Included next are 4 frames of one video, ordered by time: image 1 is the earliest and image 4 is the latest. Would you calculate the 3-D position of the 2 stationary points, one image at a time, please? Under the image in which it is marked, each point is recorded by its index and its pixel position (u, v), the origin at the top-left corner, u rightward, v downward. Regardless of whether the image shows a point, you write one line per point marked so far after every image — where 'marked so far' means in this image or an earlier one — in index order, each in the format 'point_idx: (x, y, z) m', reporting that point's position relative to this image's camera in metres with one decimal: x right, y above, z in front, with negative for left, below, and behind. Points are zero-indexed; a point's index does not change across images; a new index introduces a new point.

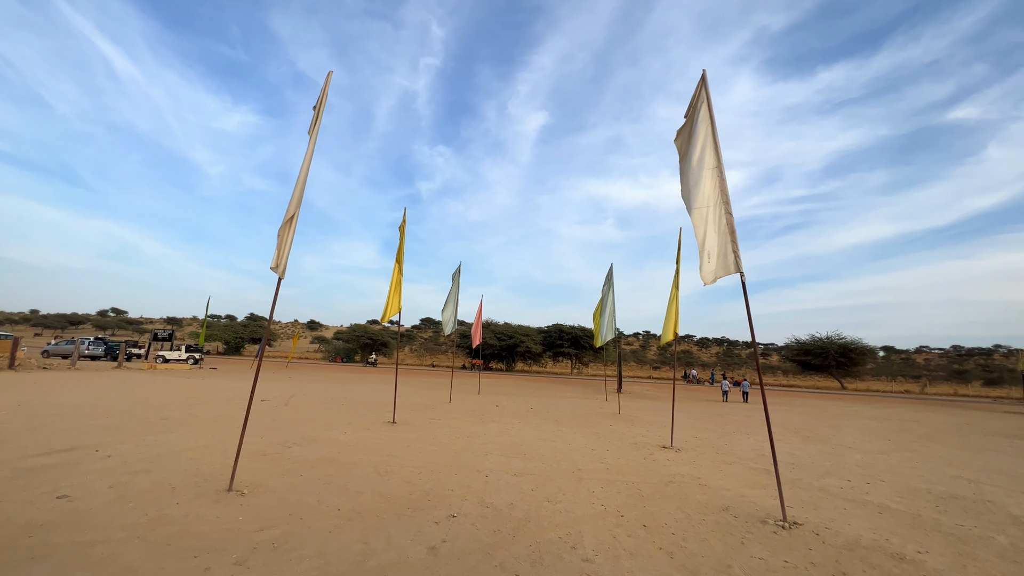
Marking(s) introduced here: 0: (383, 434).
0: (-3.0, -3.4, +10.7) m
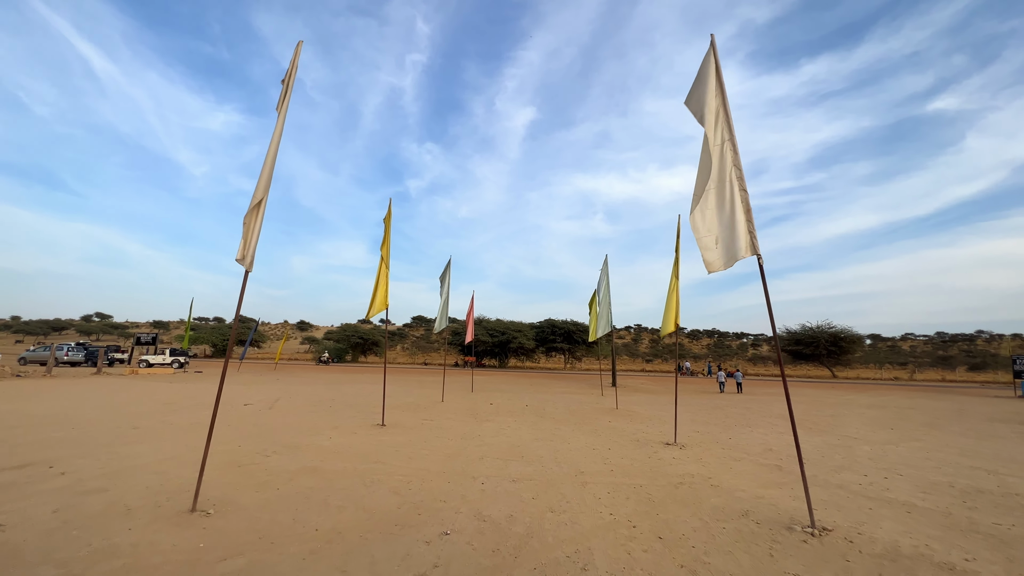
0: (-3.1, -3.3, +10.1) m
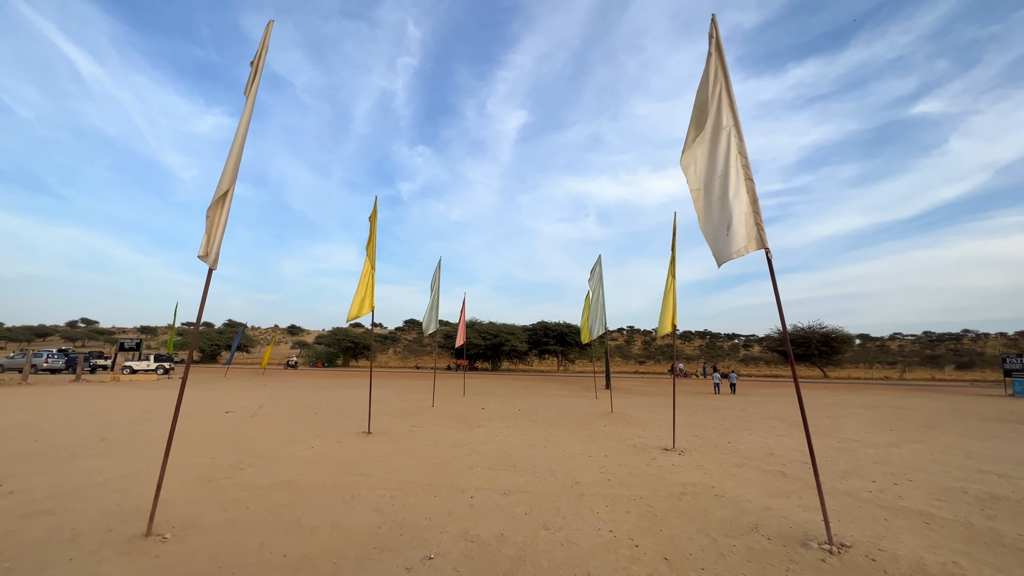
0: (-3.2, -3.3, +9.6) m
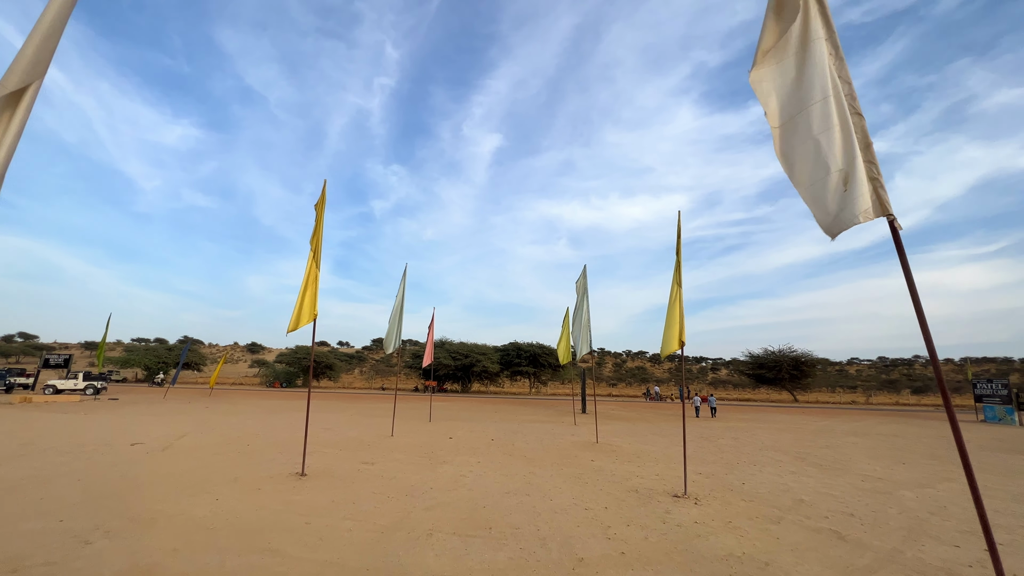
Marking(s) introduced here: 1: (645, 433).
0: (-3.7, -3.3, +7.2) m
1: (+5.4, -5.8, +18.4) m
